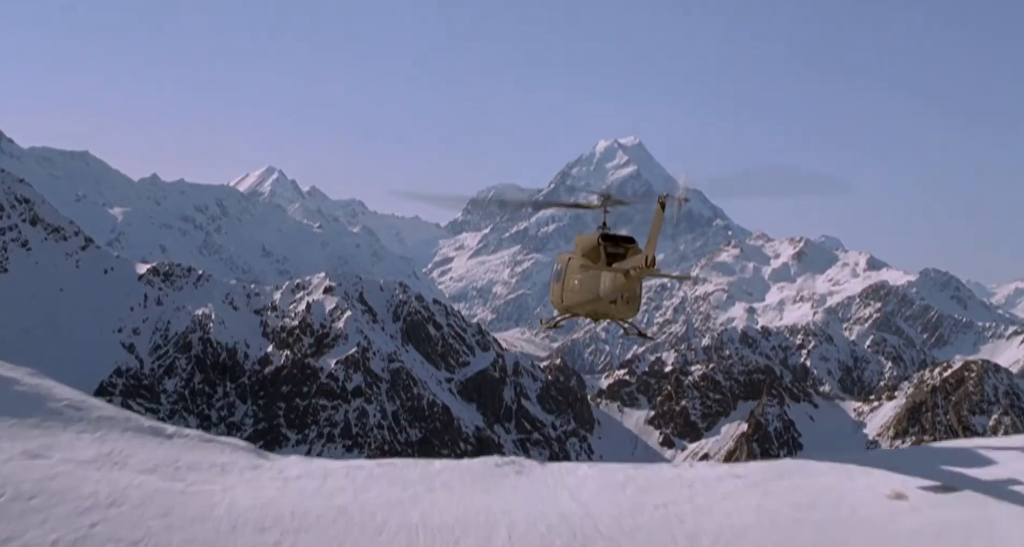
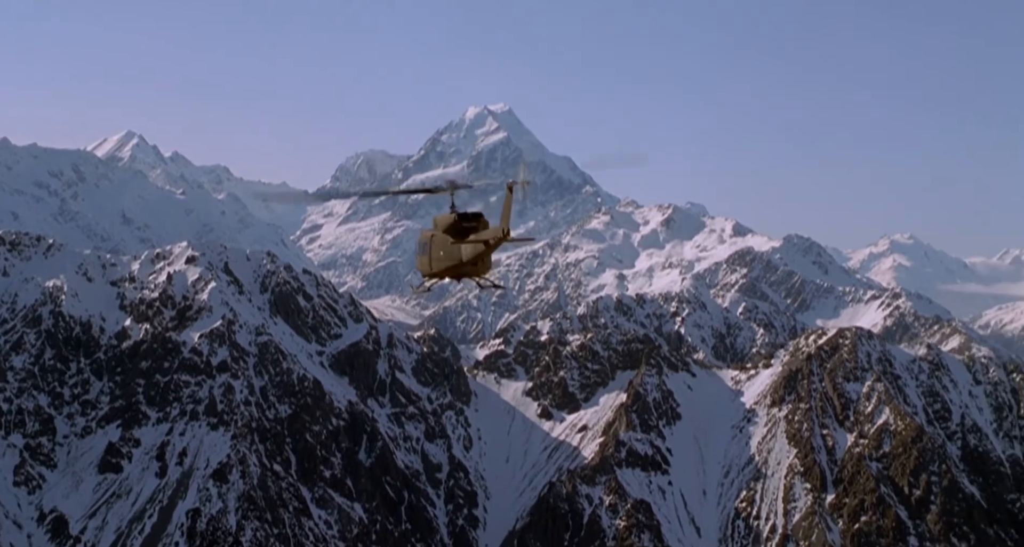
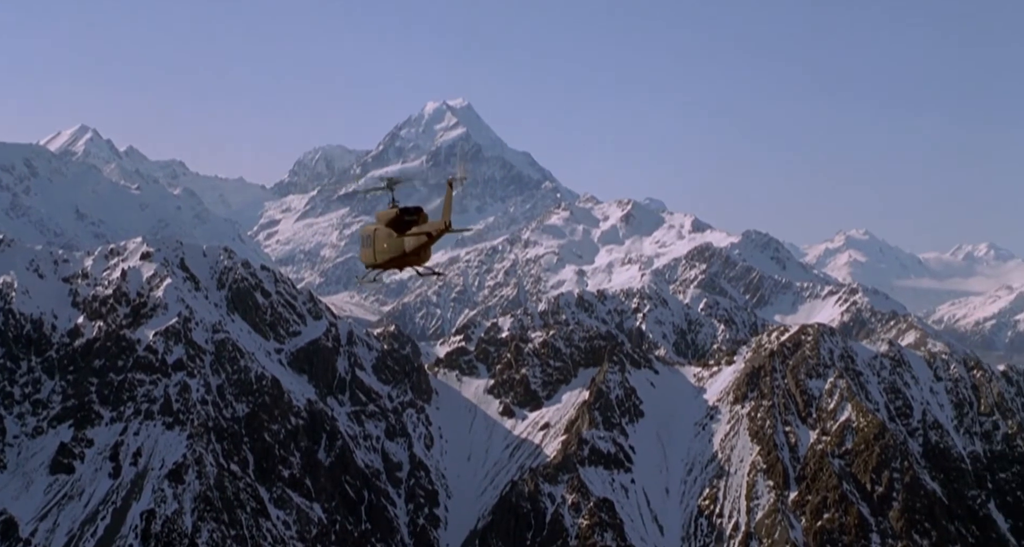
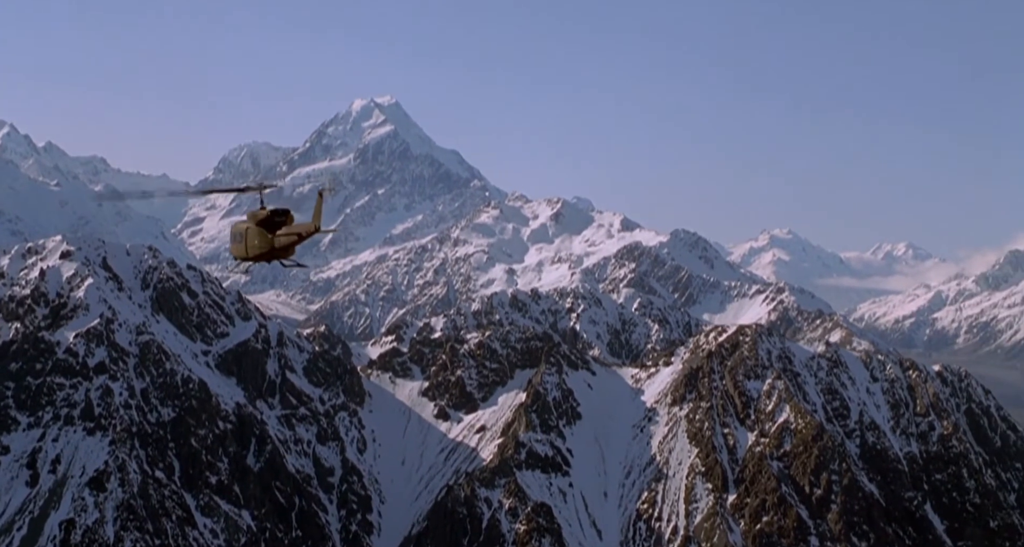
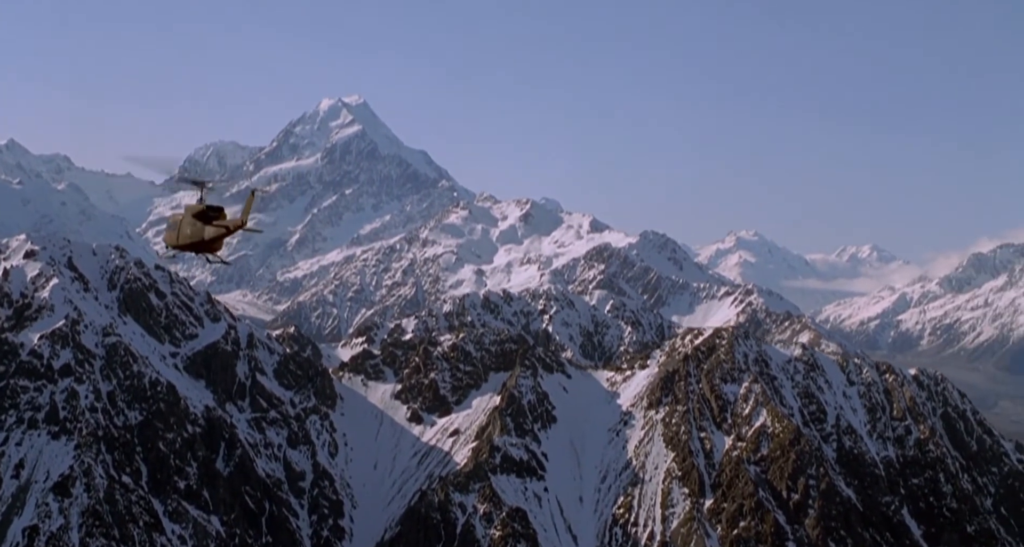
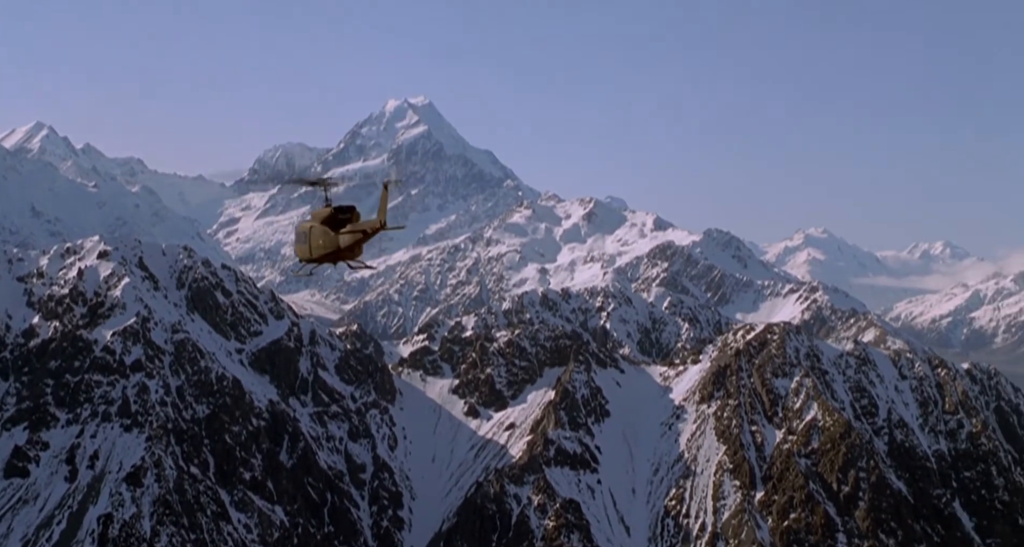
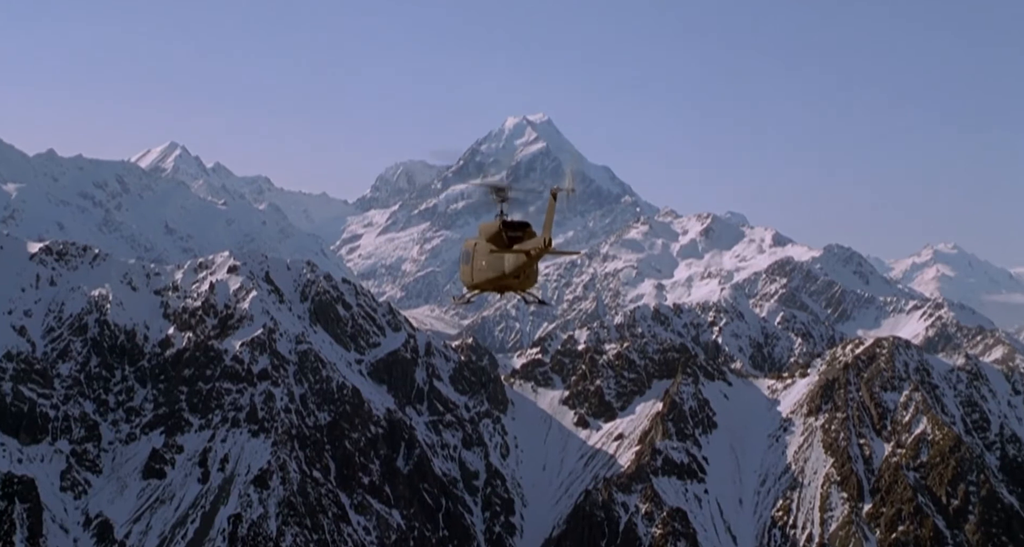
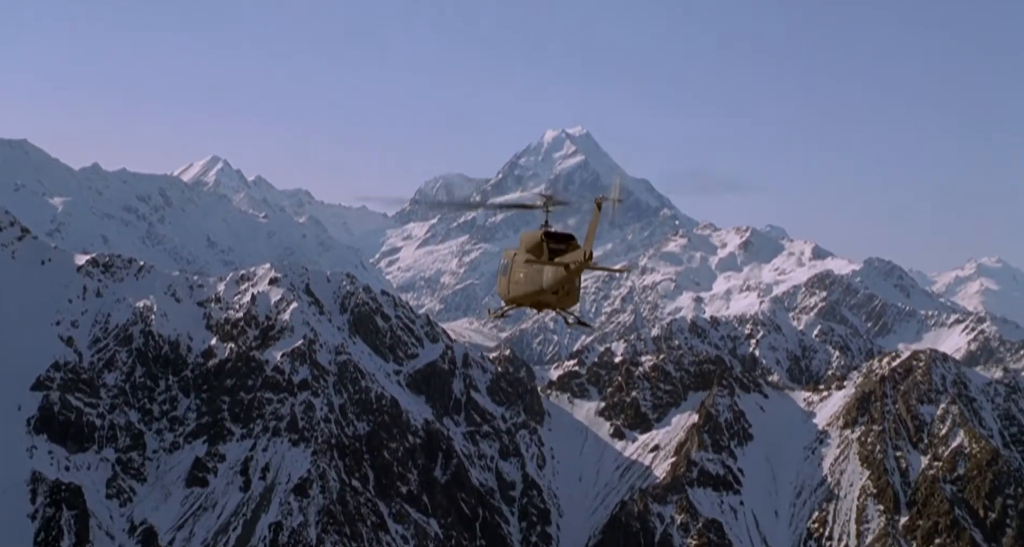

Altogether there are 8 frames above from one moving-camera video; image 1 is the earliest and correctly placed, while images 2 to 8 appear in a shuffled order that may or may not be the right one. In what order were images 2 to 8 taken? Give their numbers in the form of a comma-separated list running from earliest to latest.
8, 7, 2, 3, 6, 4, 5
